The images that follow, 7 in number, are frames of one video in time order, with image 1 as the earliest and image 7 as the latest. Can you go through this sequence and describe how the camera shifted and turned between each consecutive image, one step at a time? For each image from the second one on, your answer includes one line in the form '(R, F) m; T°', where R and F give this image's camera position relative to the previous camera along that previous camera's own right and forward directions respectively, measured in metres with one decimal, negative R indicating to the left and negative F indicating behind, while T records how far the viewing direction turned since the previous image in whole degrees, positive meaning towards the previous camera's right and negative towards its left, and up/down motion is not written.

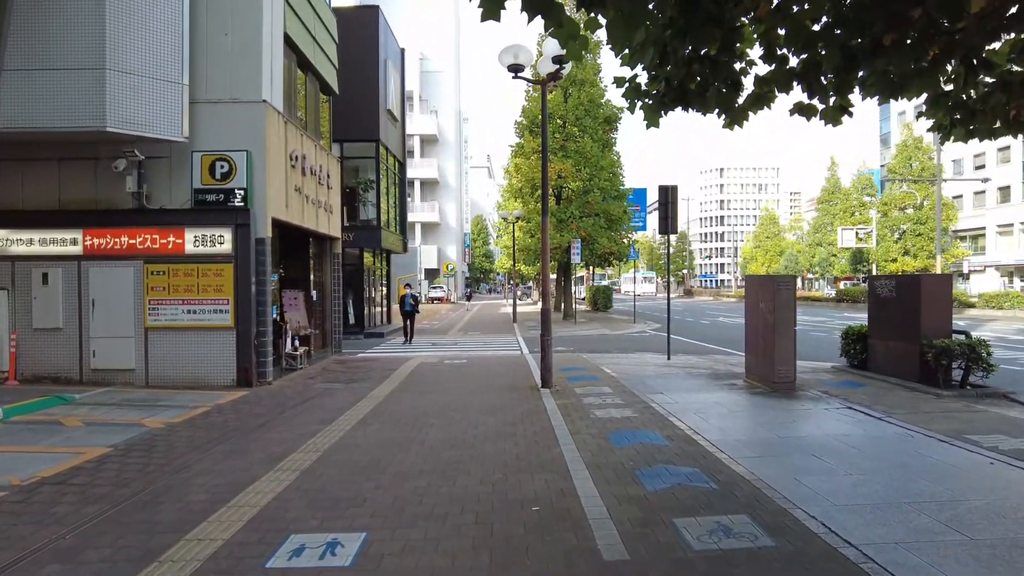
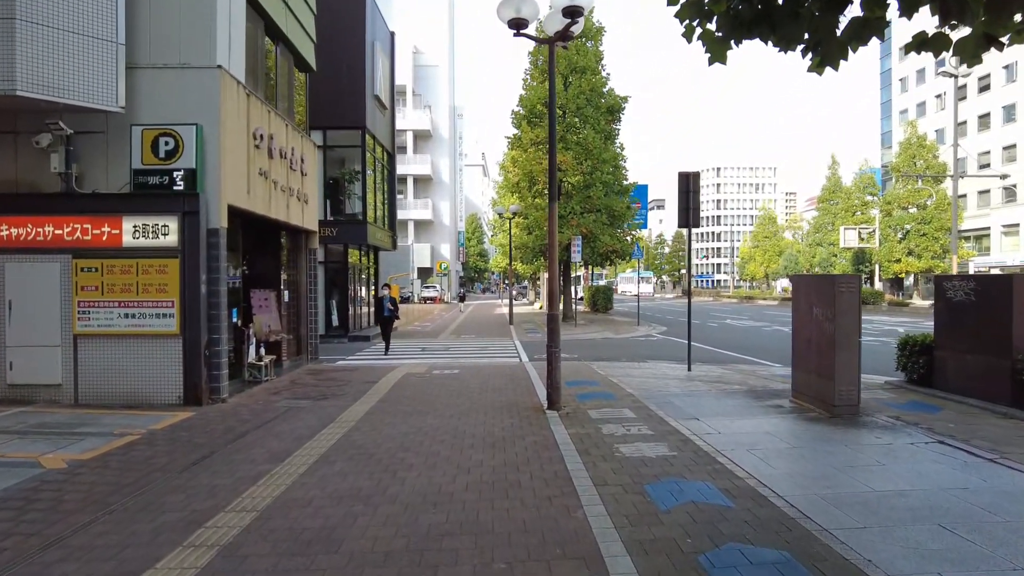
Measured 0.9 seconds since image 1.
(-0.1, +1.7) m; 0°
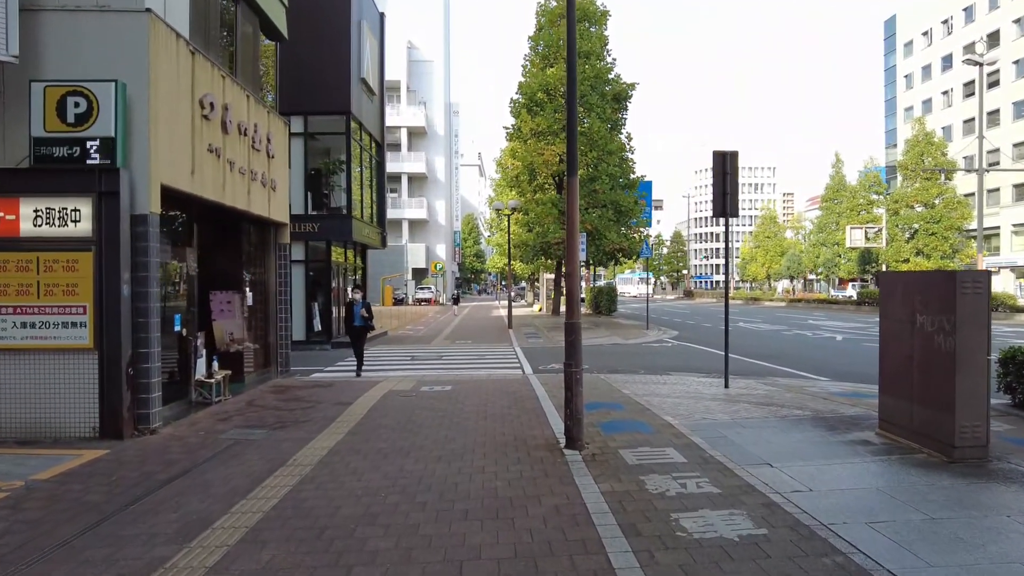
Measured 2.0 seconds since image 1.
(-0.1, +1.9) m; 0°
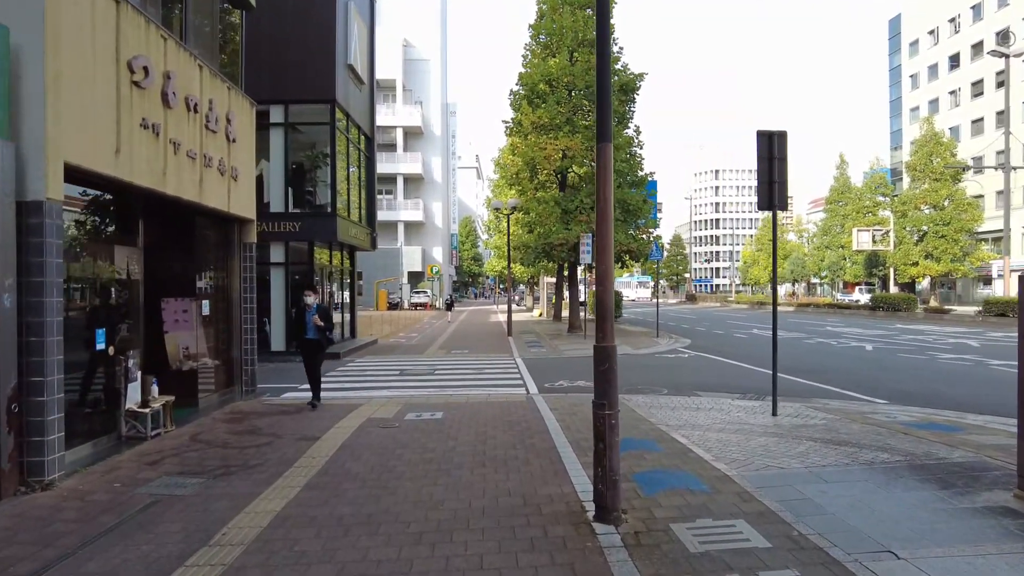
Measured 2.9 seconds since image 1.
(-0.1, +1.7) m; 0°
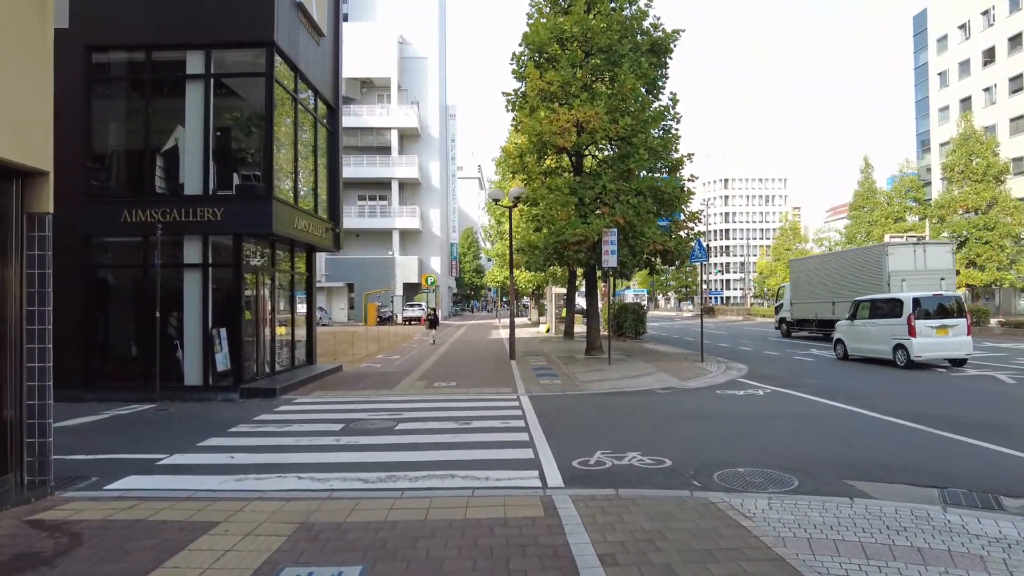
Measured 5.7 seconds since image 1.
(0.0, +5.0) m; 0°
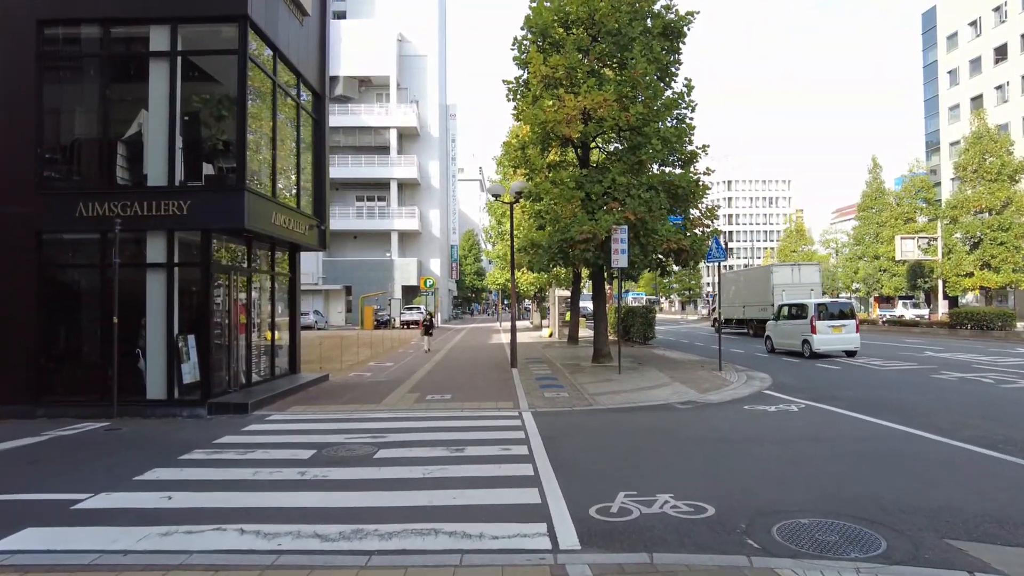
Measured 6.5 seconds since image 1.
(0.0, +1.5) m; 0°
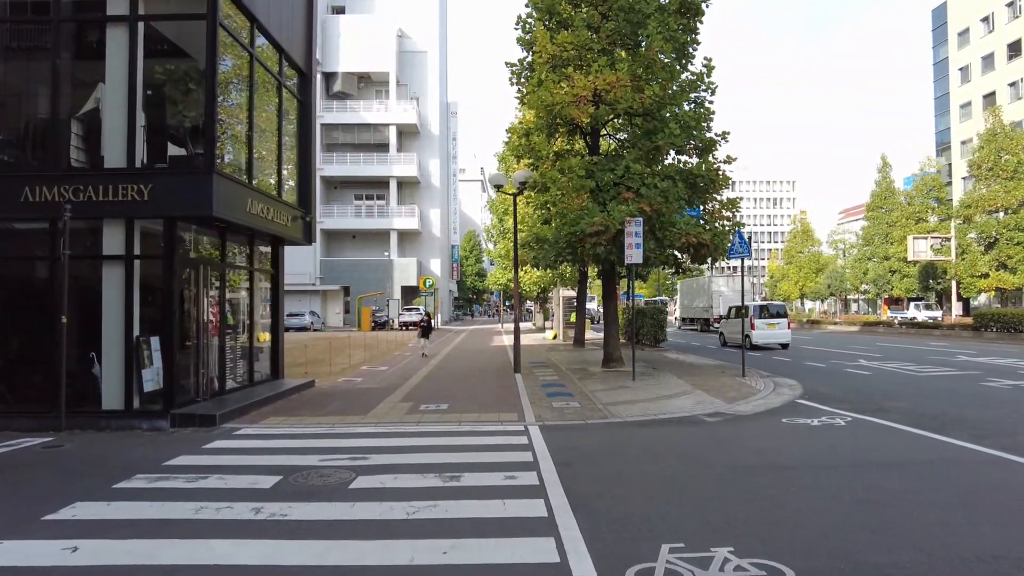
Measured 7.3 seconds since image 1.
(-0.1, +1.4) m; 0°
